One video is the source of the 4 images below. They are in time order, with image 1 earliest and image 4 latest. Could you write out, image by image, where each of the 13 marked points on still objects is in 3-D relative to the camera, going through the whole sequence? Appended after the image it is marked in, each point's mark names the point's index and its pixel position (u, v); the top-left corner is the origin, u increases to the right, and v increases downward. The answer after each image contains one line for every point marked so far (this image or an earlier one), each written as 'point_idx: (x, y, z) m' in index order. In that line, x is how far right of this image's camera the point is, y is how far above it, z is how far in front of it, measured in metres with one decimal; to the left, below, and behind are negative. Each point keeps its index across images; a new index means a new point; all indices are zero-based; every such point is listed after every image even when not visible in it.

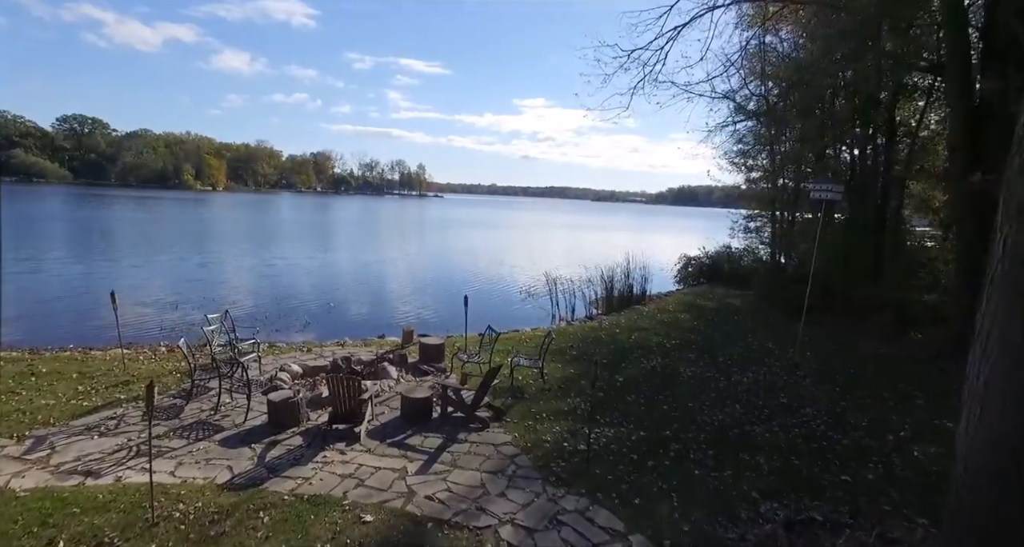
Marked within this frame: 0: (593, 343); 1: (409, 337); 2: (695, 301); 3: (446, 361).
0: (+1.6, -1.4, +10.4) m
1: (-1.9, -1.2, +9.6) m
2: (+5.7, -0.9, +15.9) m
3: (-1.1, -1.5, +8.9) m
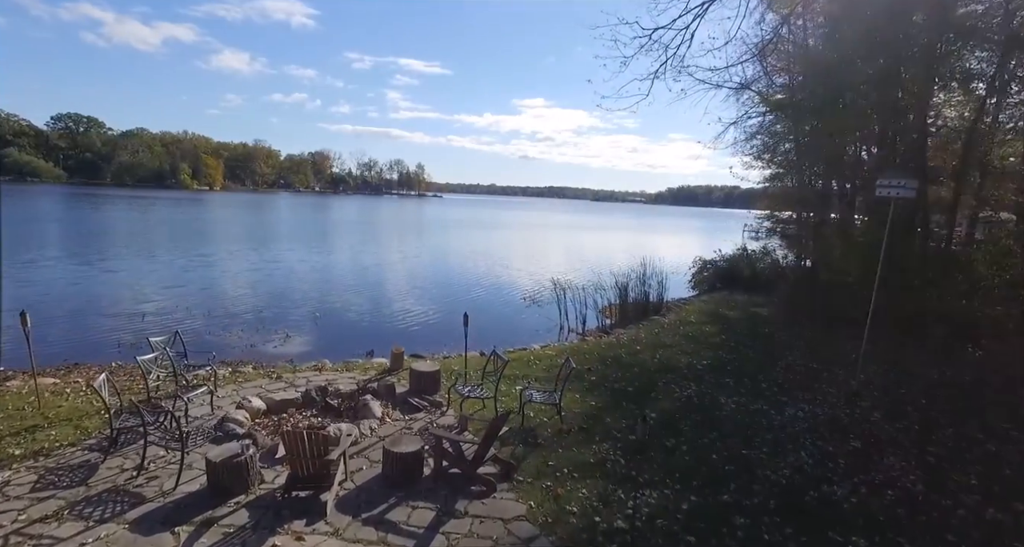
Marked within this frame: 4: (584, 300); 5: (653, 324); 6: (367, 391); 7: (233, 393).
0: (+1.8, -1.6, +9.0) m
1: (-1.8, -1.4, +8.2) m
2: (+5.8, -1.1, +14.4) m
3: (-1.0, -1.7, +7.4) m
4: (+2.4, -0.9, +16.8) m
5: (+3.4, -1.2, +12.4) m
6: (-2.0, -1.6, +7.0) m
7: (-3.7, -1.6, +6.8) m
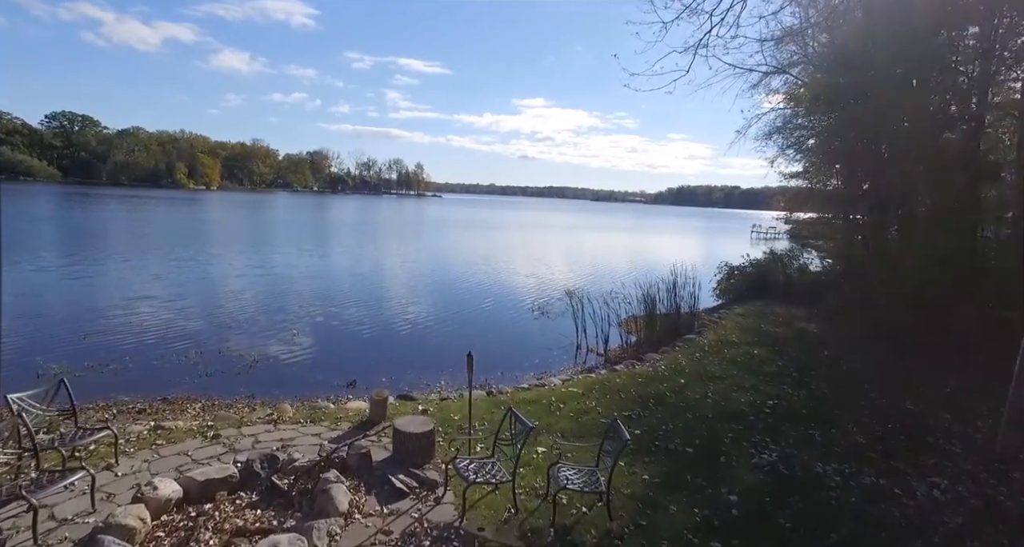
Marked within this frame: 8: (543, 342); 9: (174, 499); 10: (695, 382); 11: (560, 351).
0: (+2.0, -1.8, +7.0) m
1: (-1.6, -1.6, +6.2) m
2: (+6.0, -1.3, +12.4) m
3: (-0.8, -1.9, +5.4) m
4: (+2.6, -1.1, +14.8) m
5: (+3.6, -1.5, +10.4) m
6: (-1.7, -1.8, +5.0) m
7: (-3.4, -1.8, +4.8) m
8: (+0.8, -1.8, +13.4) m
9: (-2.9, -1.9, +4.4) m
10: (+2.9, -1.7, +8.2) m
11: (+1.2, -1.9, +12.7) m
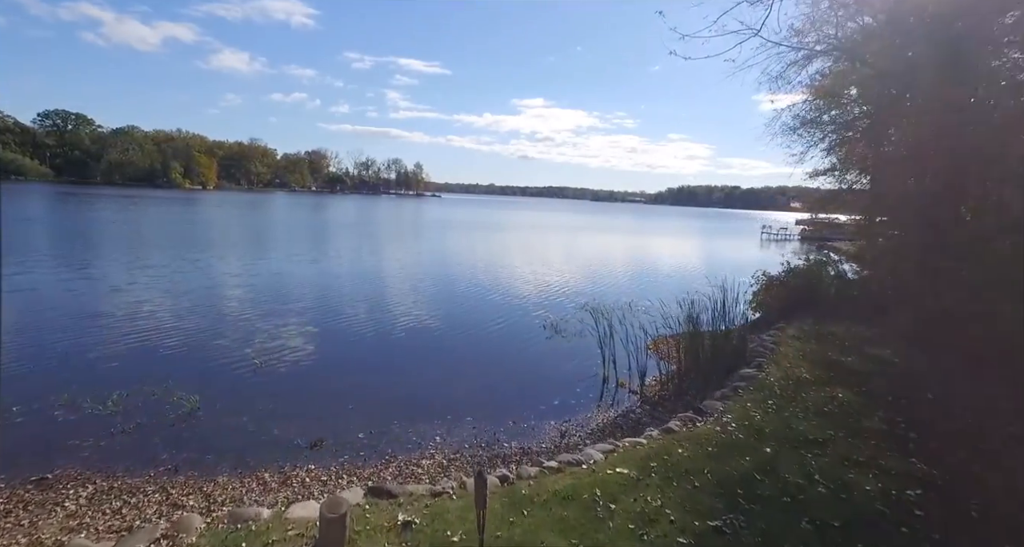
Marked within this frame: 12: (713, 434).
0: (+2.2, -2.2, +4.7) m
1: (-1.3, -2.0, +3.9) m
2: (+6.2, -1.6, +10.1) m
3: (-0.5, -2.3, +3.1) m
4: (+2.8, -1.5, +12.5) m
5: (+3.9, -1.8, +8.1) m
6: (-1.5, -2.1, +2.7) m
7: (-3.2, -2.1, +2.5) m
8: (+1.0, -2.2, +11.1) m
9: (-2.6, -2.2, +2.0) m
10: (+3.2, -2.0, +5.9) m
11: (+1.4, -2.2, +10.4) m
12: (+2.5, -2.0, +6.5) m
